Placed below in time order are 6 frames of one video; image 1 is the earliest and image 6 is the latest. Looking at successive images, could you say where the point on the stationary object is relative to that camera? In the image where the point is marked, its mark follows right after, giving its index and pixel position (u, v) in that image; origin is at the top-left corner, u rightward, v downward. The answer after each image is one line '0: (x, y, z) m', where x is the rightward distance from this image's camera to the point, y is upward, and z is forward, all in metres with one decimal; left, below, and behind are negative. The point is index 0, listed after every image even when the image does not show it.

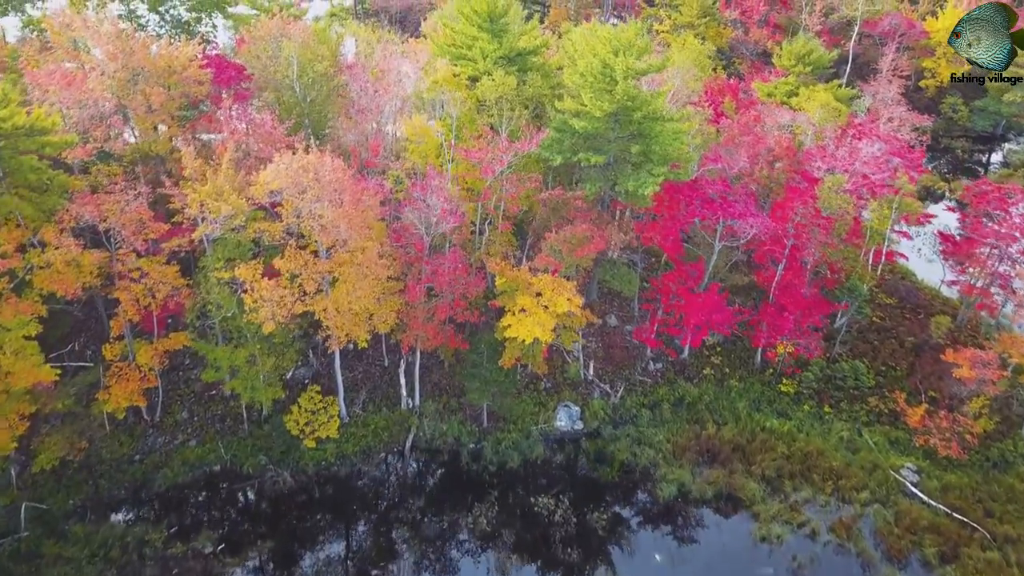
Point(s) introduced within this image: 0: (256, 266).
0: (-6.4, +0.6, +19.5) m
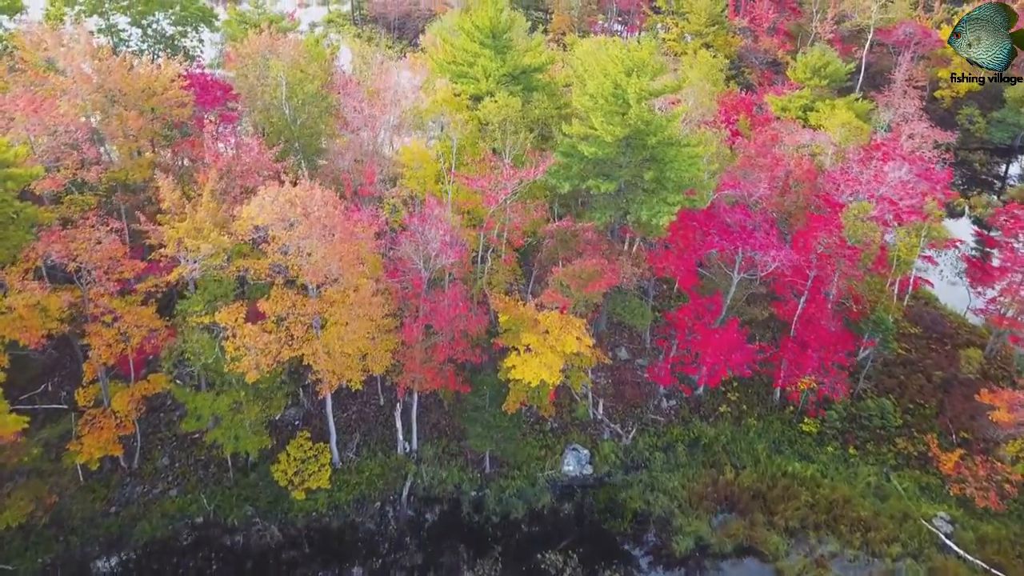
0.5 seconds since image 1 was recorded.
0: (-6.3, -0.5, +17.9) m
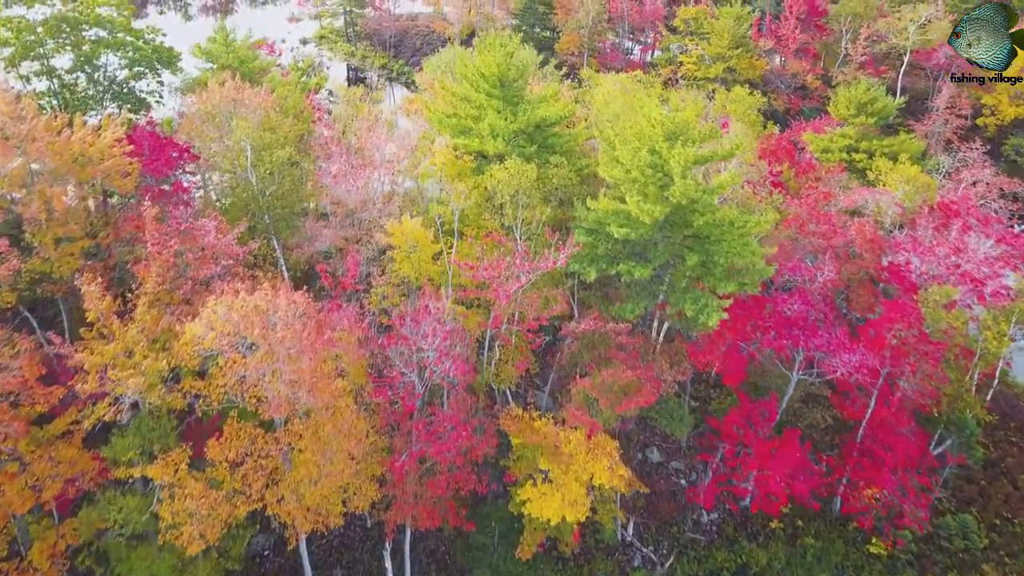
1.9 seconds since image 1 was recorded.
0: (-6.0, -3.1, +13.9) m
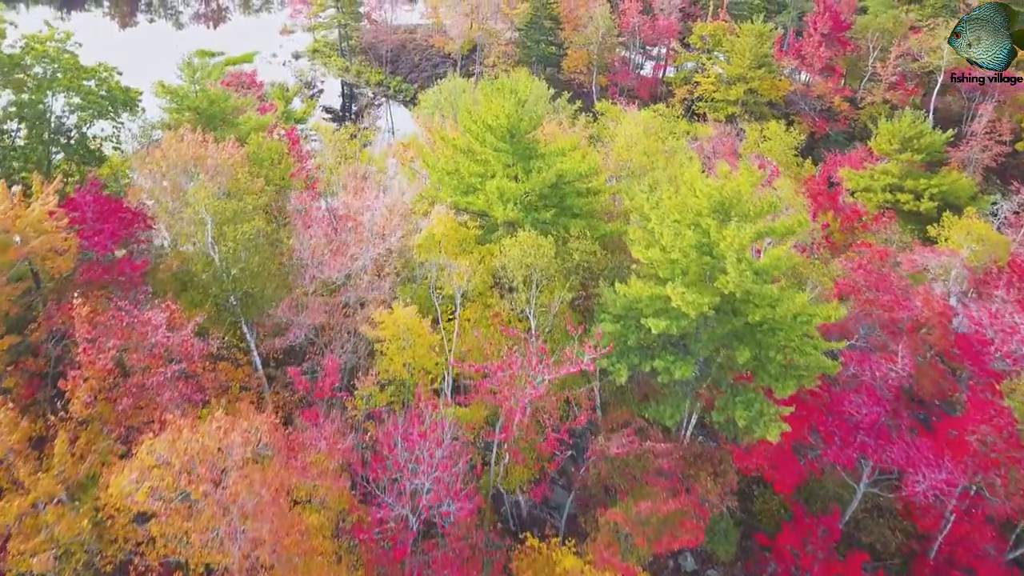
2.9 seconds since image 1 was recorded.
0: (-5.7, -5.0, +10.8) m
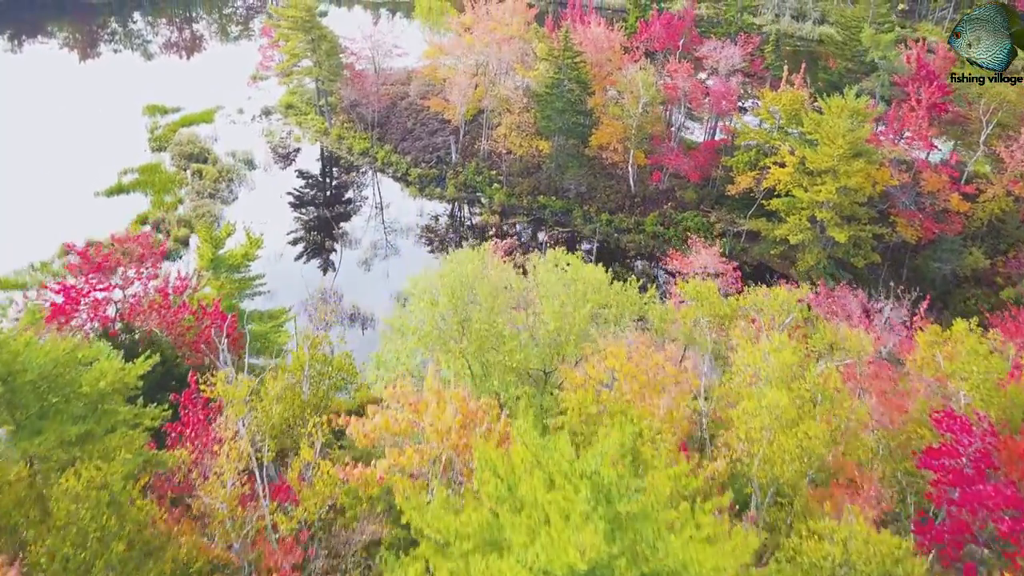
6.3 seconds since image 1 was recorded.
0: (-4.9, -11.4, +1.2) m
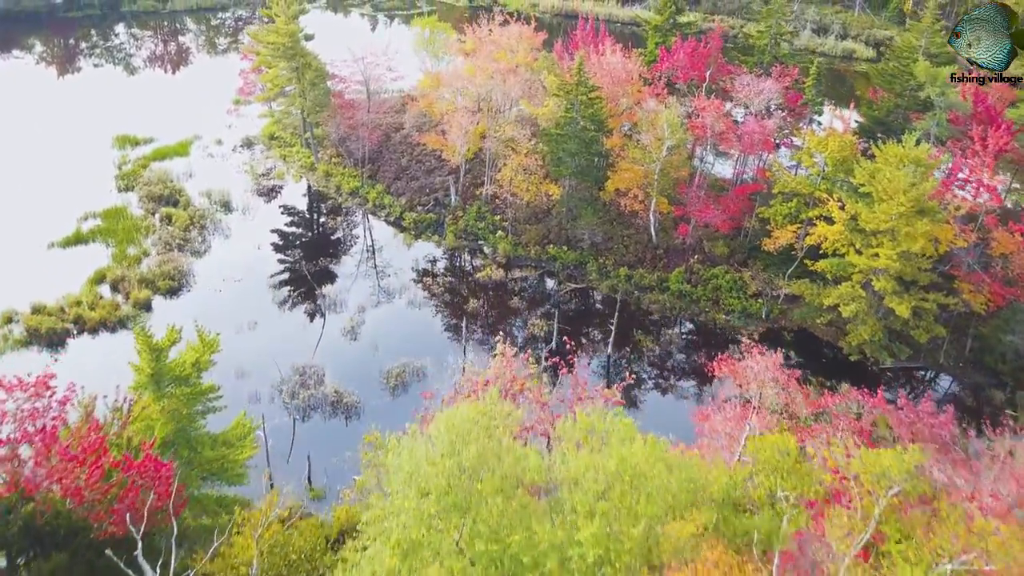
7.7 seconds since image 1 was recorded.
0: (-4.6, -14.2, -3.1) m
